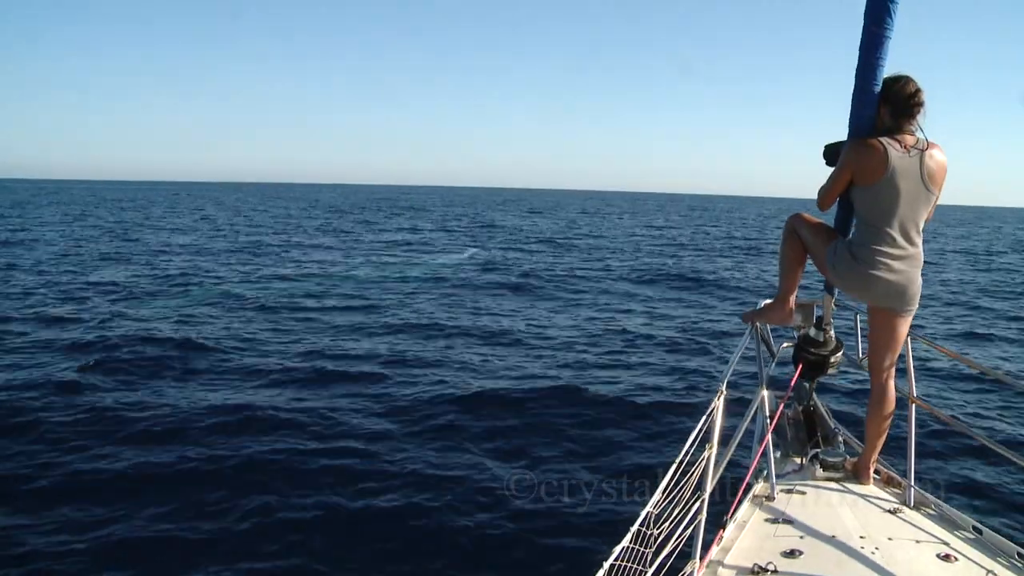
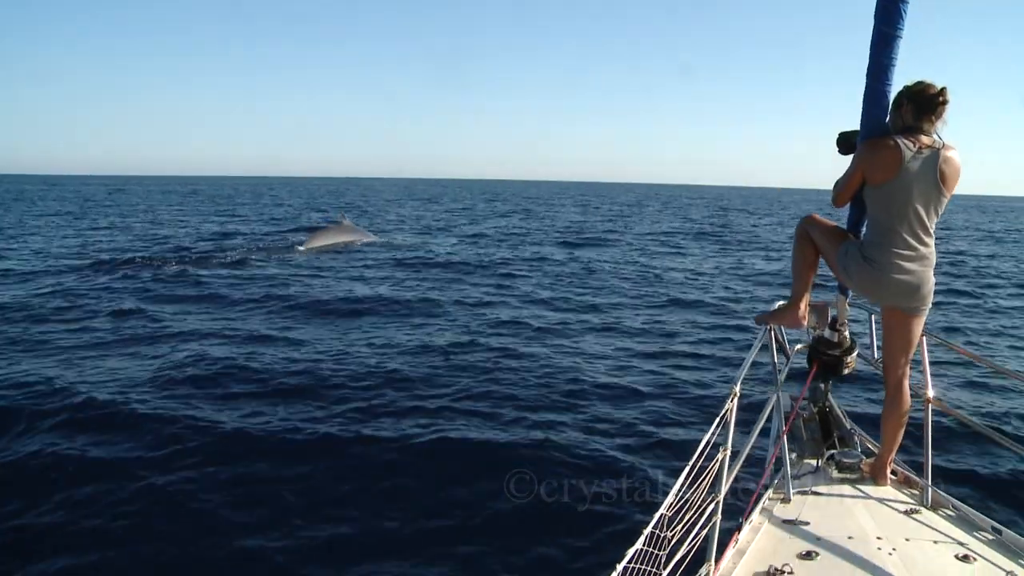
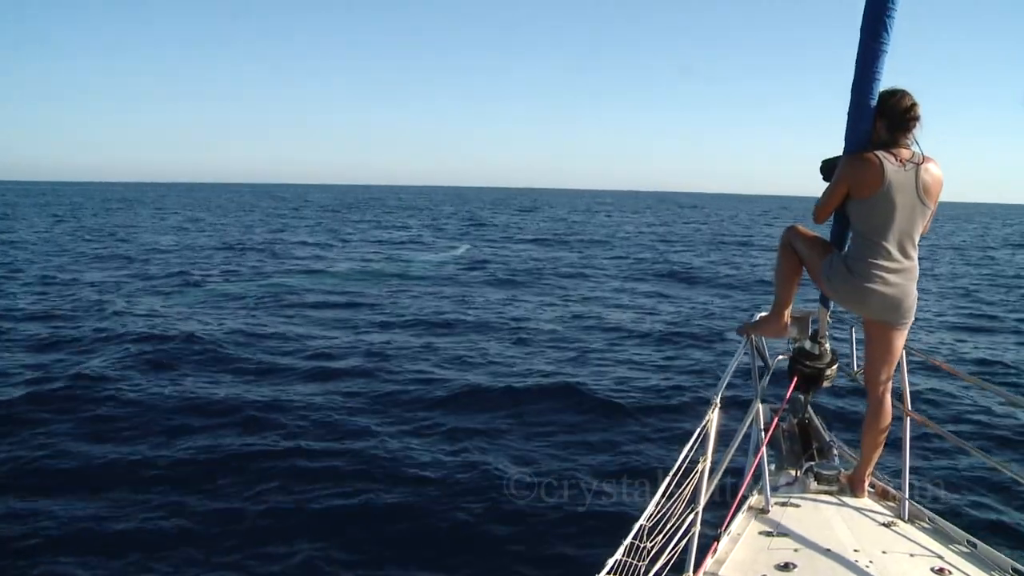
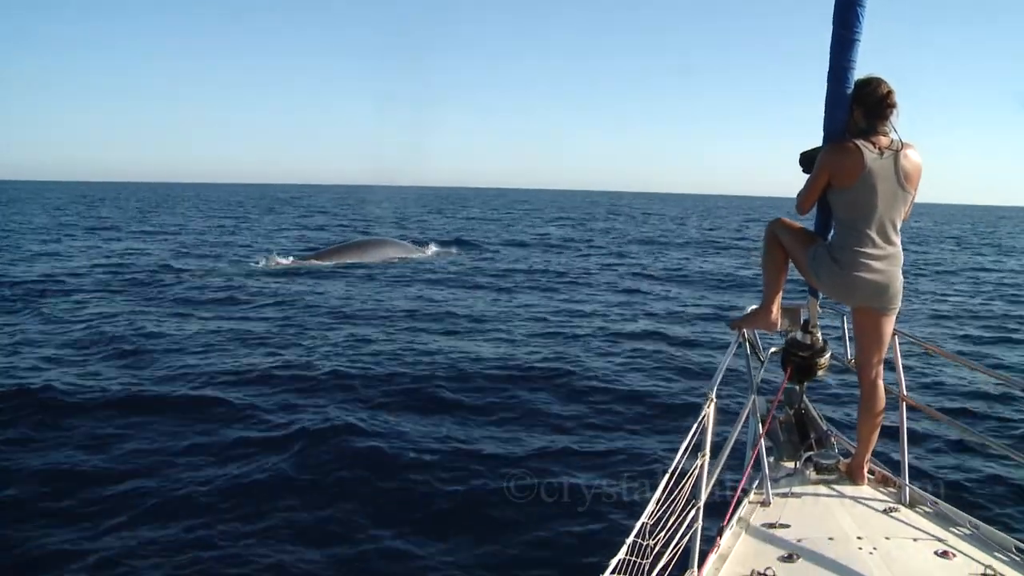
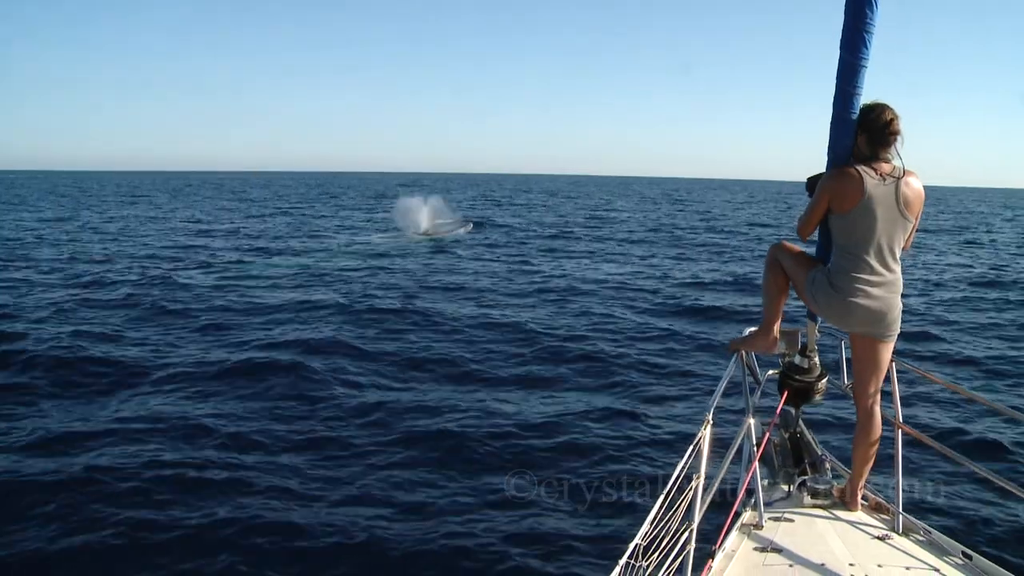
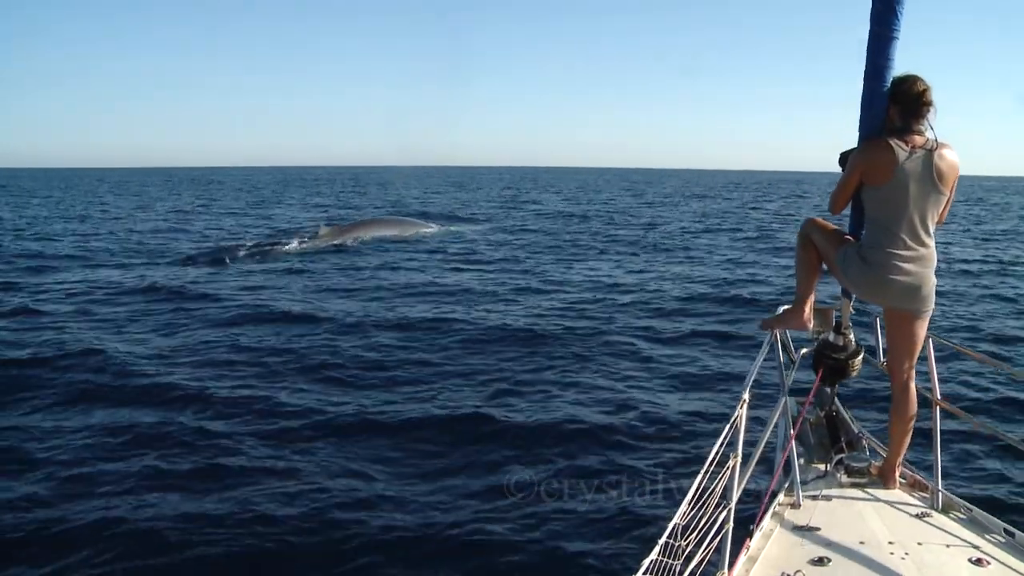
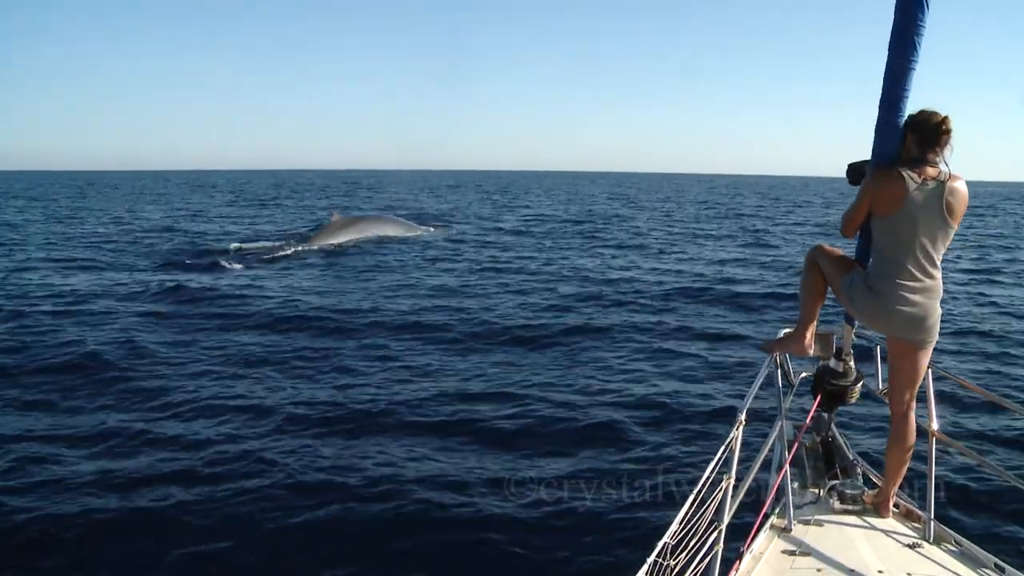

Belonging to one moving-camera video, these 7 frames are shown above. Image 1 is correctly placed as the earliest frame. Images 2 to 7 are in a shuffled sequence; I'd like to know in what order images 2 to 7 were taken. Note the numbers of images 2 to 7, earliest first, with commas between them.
3, 5, 4, 6, 7, 2
